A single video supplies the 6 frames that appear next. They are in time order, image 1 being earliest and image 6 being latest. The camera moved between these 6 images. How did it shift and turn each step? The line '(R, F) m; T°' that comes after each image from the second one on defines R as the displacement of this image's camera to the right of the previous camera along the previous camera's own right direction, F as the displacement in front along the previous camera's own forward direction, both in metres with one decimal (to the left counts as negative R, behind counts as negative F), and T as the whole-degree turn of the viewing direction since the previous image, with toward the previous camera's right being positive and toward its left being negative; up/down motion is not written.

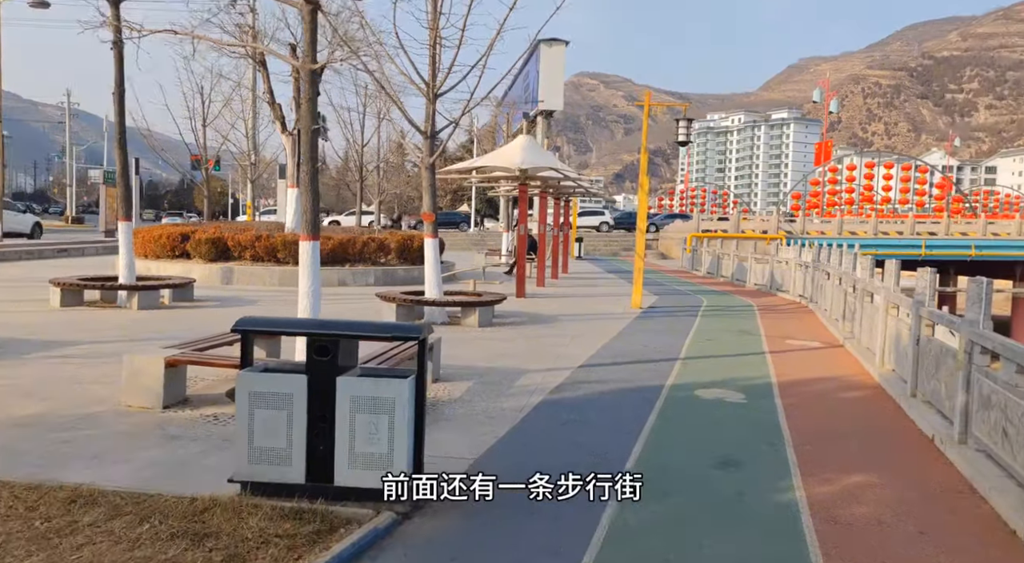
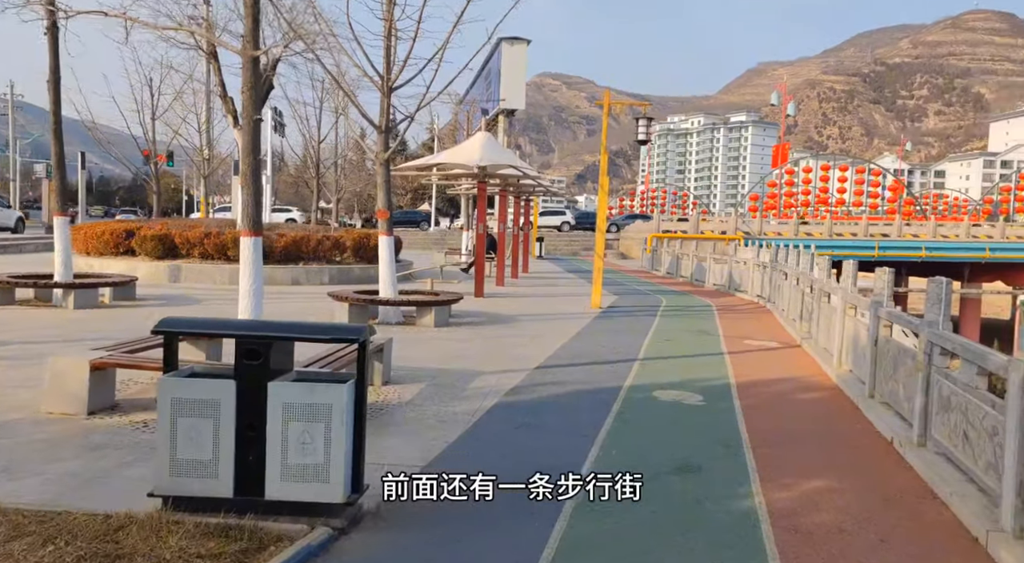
(+0.1, +0.3) m; +3°
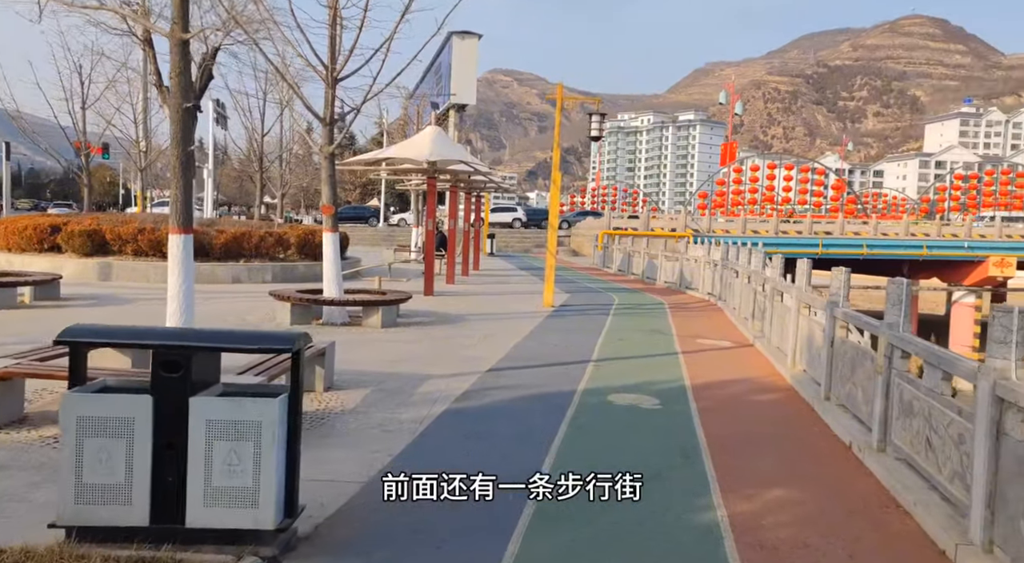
(0.0, +0.3) m; +3°
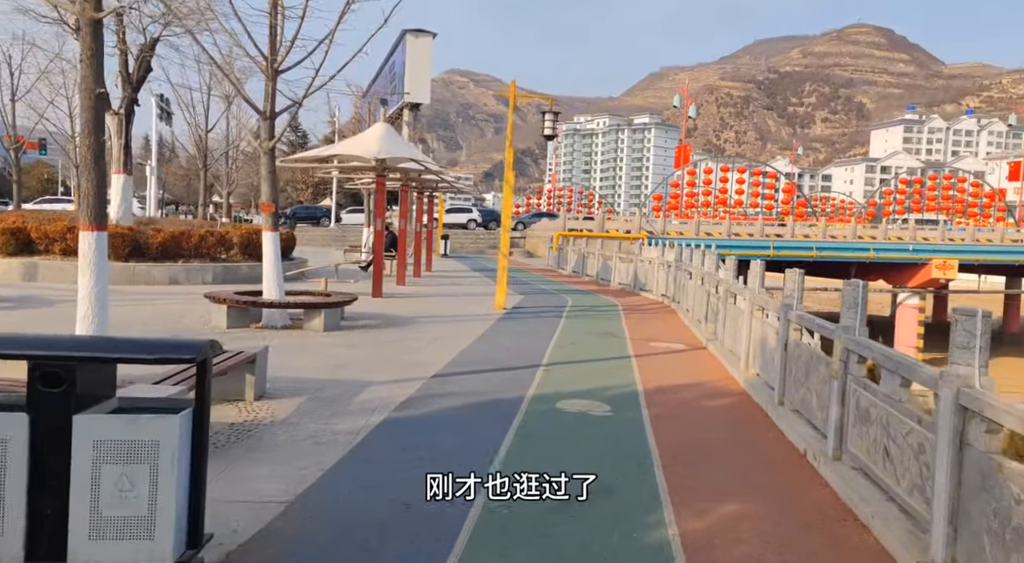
(+0.1, +0.4) m; +3°
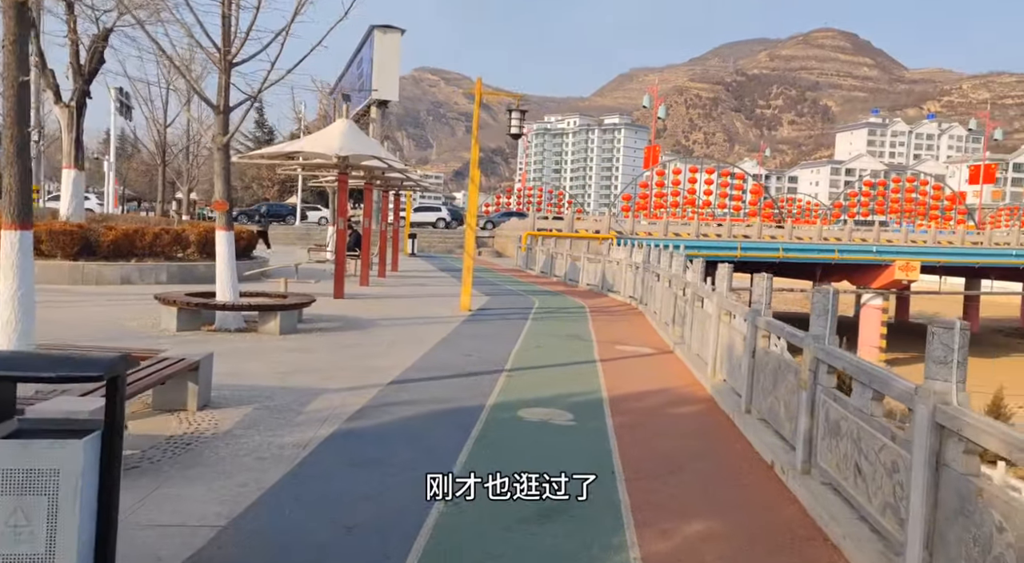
(+0.1, +0.3) m; +2°
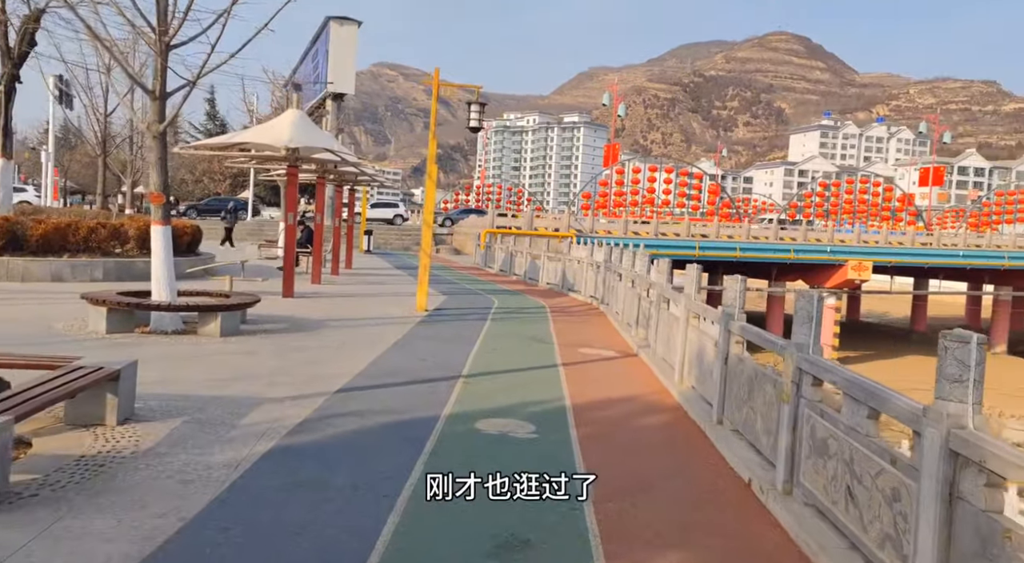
(0.0, +0.6) m; +3°
